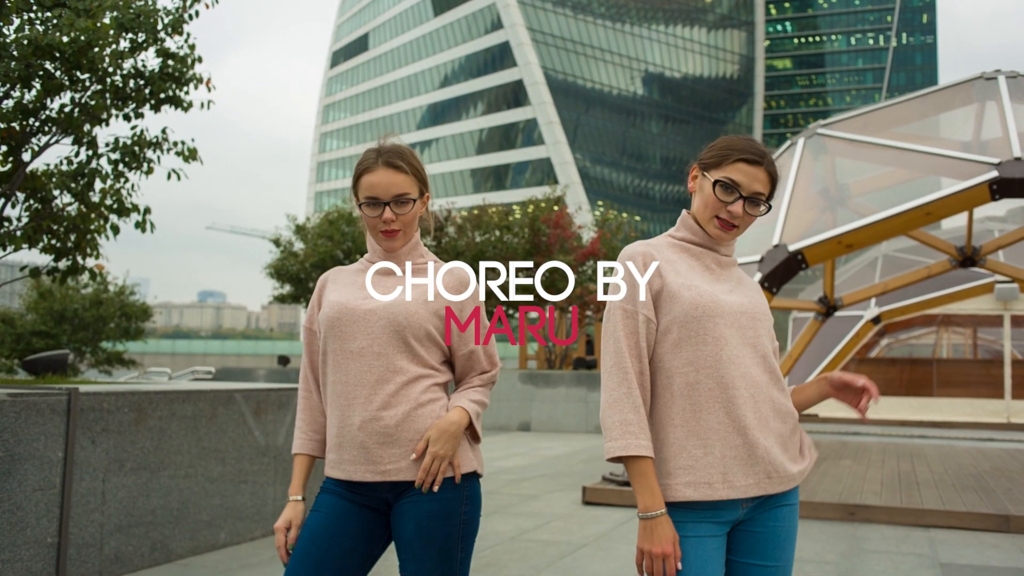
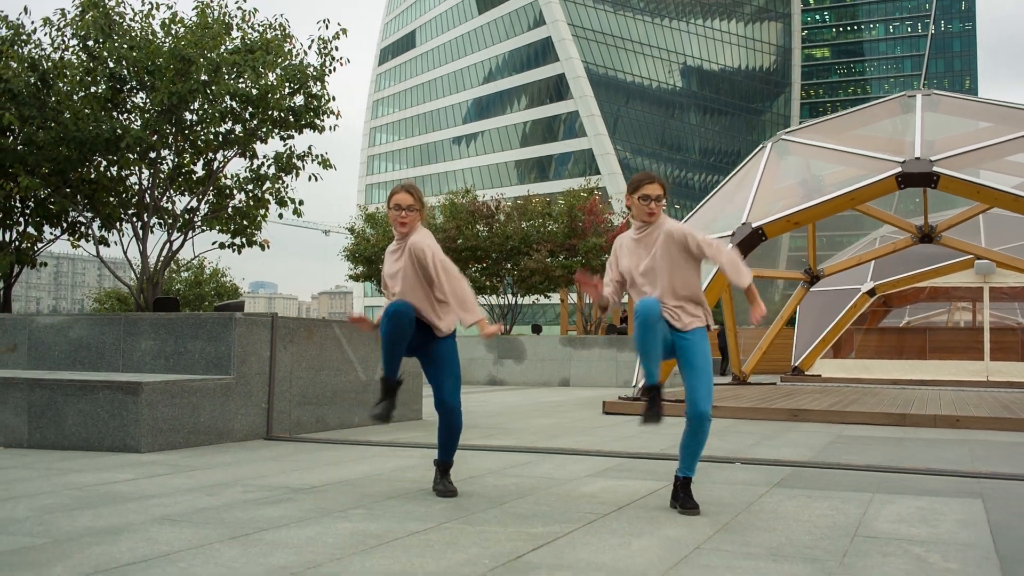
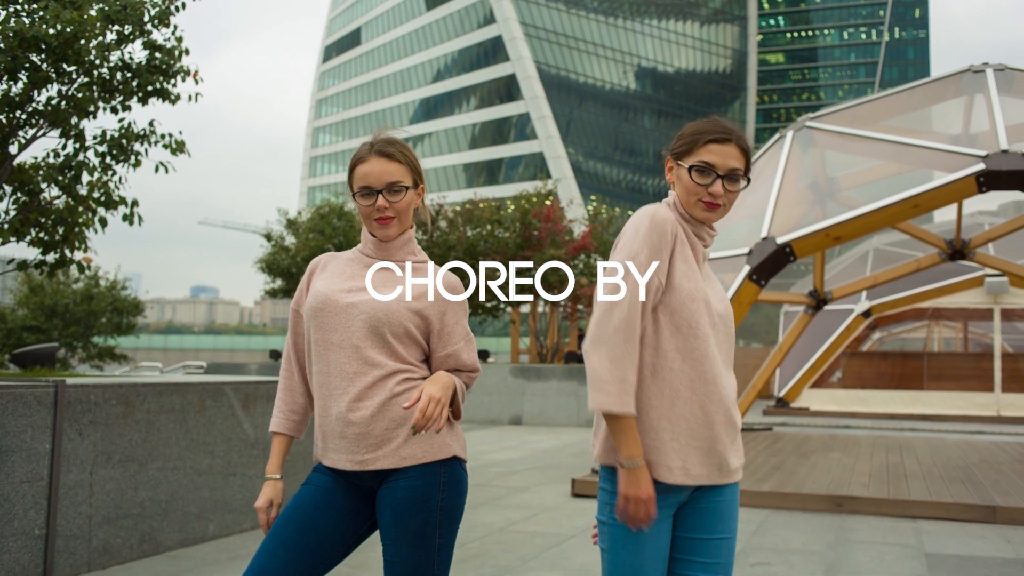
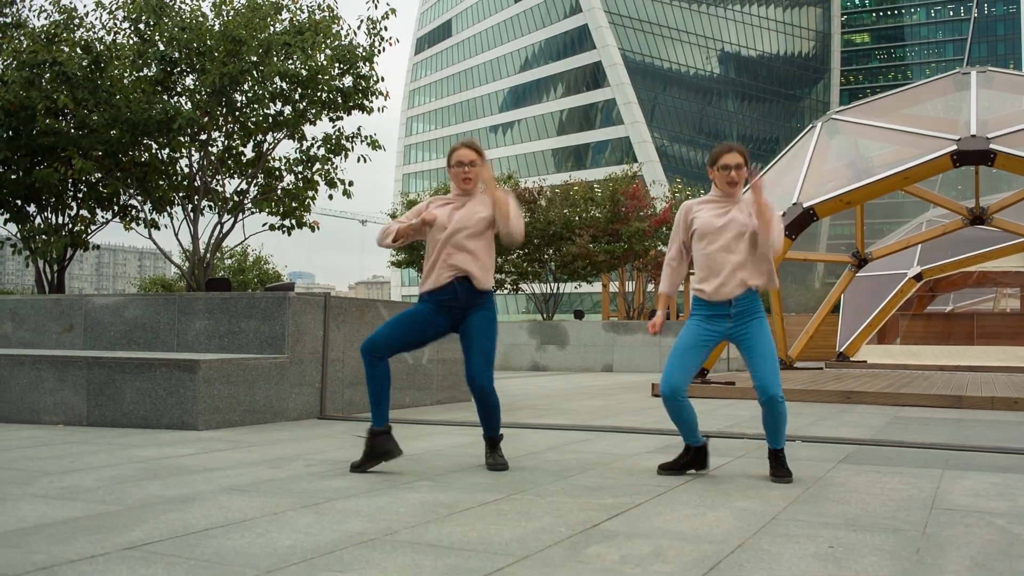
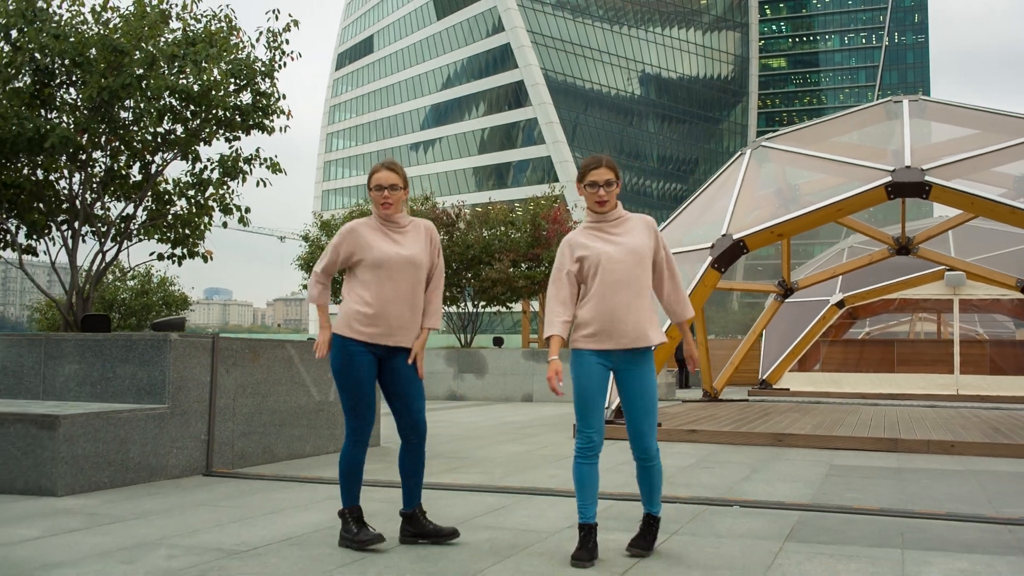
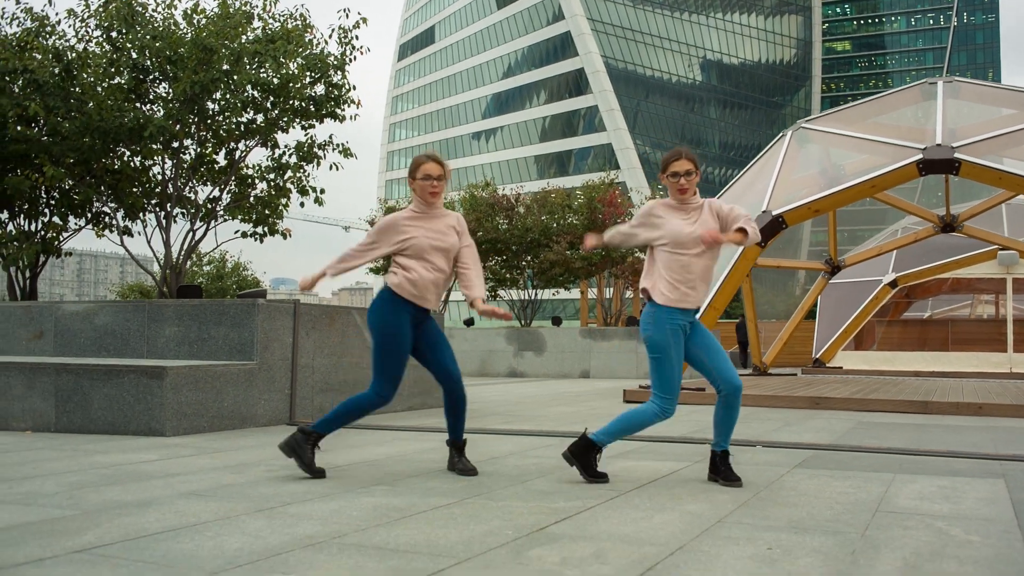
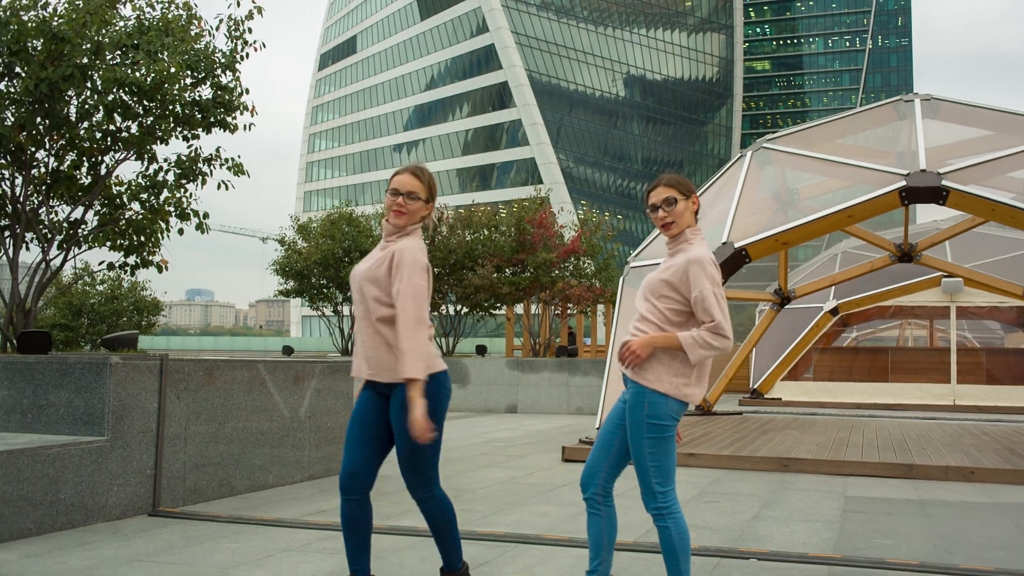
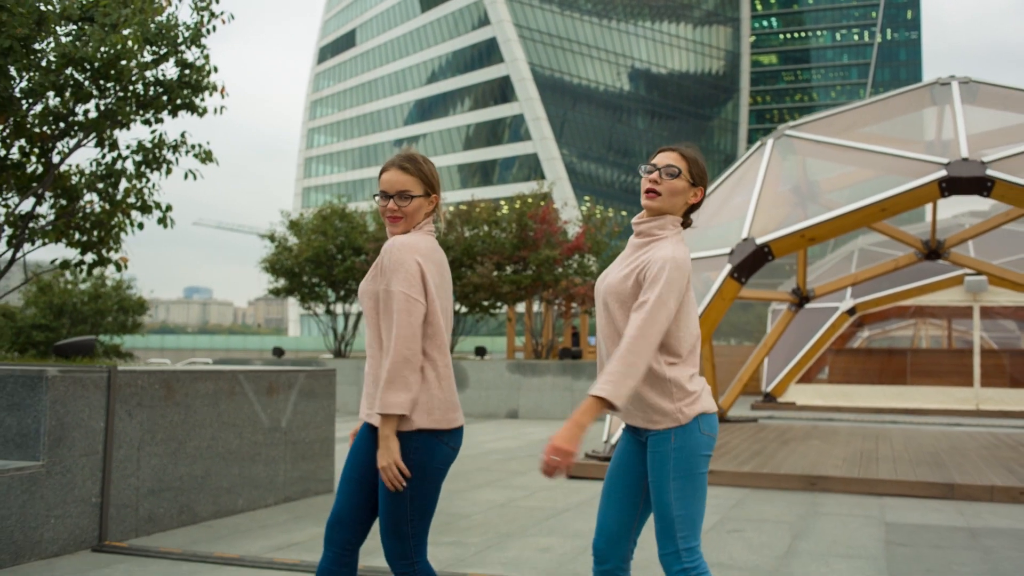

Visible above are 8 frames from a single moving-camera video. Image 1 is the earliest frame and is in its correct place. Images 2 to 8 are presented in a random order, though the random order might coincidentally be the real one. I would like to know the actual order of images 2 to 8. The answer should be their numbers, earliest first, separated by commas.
3, 8, 7, 5, 2, 6, 4
